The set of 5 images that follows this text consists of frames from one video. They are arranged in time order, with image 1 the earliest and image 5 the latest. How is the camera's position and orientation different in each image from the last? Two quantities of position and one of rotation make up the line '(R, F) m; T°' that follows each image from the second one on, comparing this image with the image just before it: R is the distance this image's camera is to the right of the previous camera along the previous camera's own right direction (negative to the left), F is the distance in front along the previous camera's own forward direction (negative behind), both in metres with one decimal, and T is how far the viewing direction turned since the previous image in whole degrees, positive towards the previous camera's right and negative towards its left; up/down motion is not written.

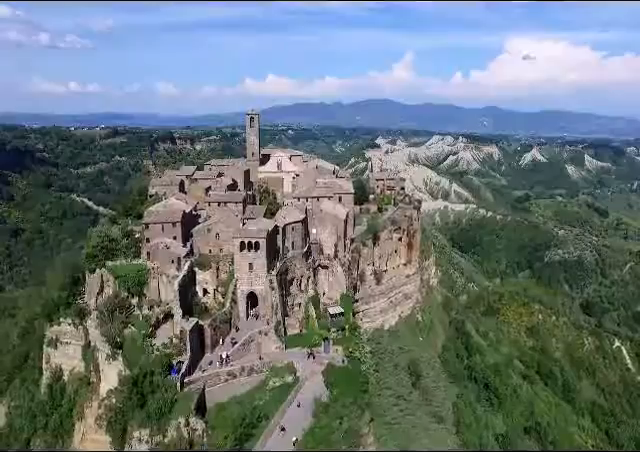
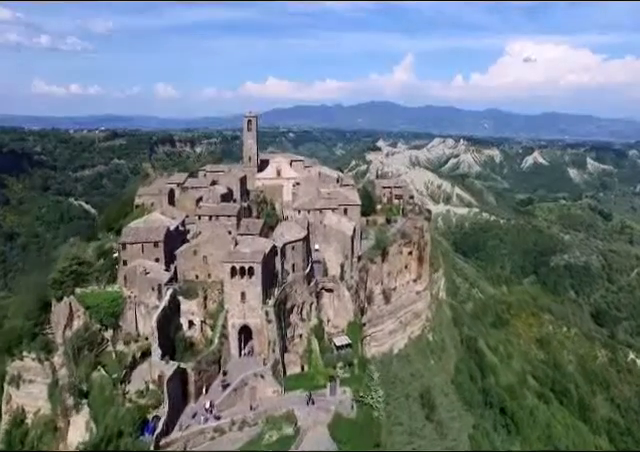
(-0.2, +4.2) m; 0°
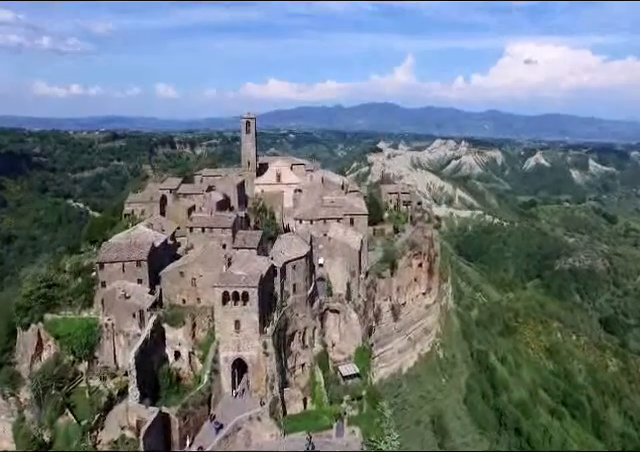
(-0.2, +3.2) m; 0°
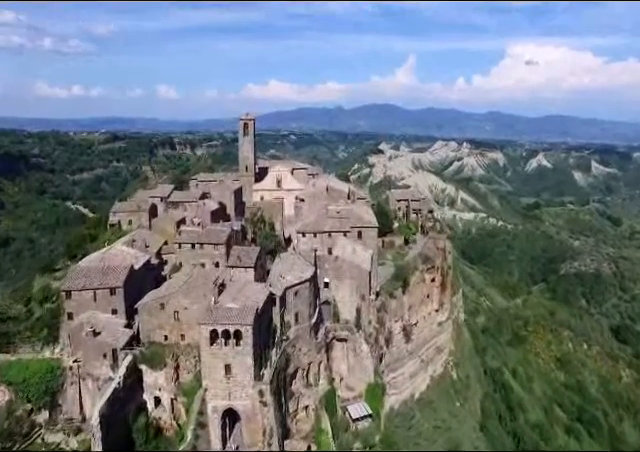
(-0.2, +3.5) m; 0°
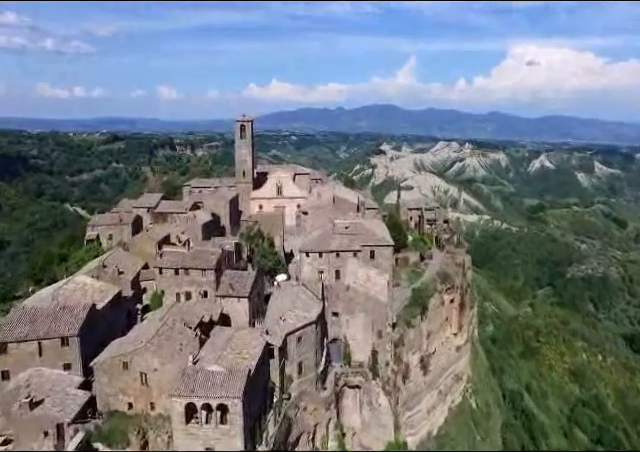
(-0.3, +4.3) m; 0°
